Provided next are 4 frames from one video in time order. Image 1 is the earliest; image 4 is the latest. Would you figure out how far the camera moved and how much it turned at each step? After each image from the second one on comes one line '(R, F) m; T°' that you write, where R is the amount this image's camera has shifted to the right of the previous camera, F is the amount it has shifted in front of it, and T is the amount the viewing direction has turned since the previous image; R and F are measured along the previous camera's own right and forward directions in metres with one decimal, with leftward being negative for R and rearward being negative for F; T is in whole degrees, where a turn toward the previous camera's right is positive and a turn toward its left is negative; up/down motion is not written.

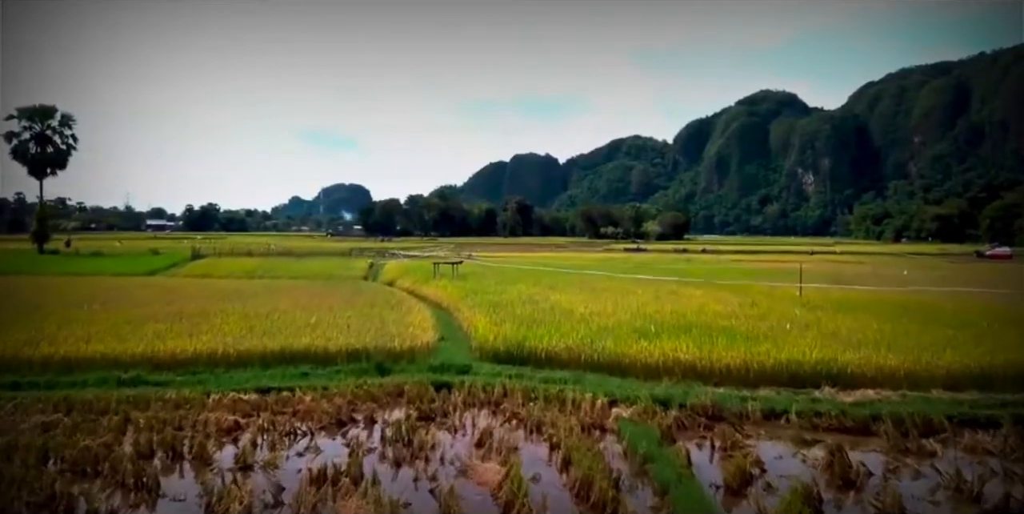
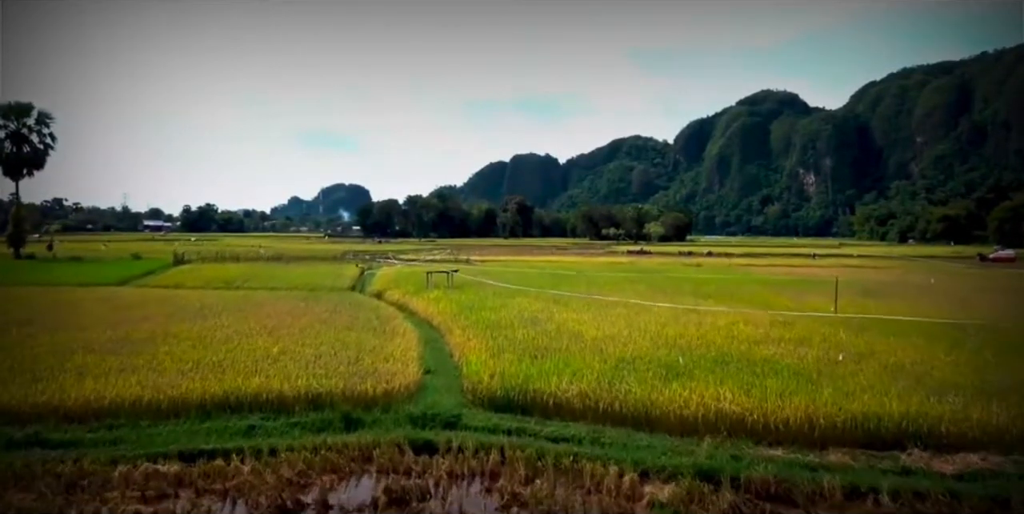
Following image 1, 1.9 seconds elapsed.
(0.0, +1.7) m; 0°
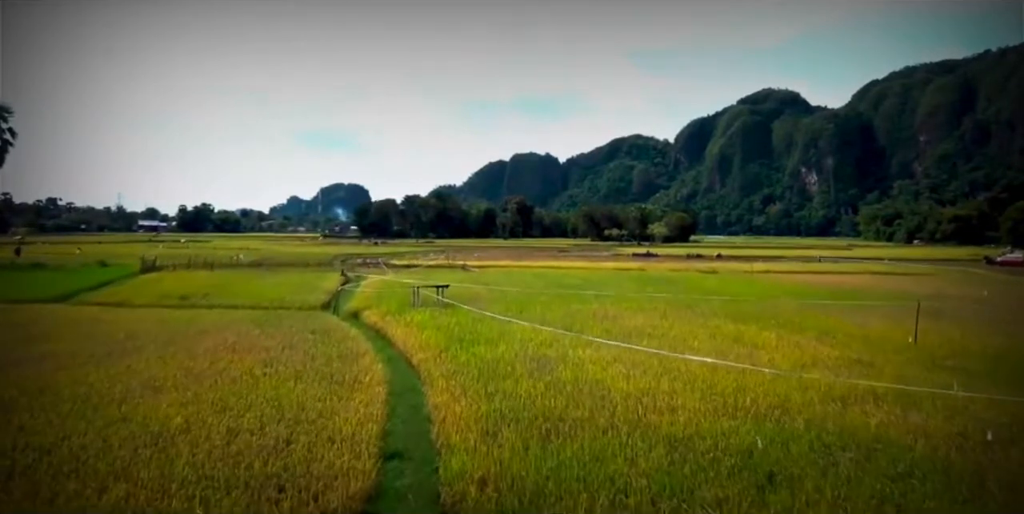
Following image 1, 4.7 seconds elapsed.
(0.0, +2.7) m; 0°
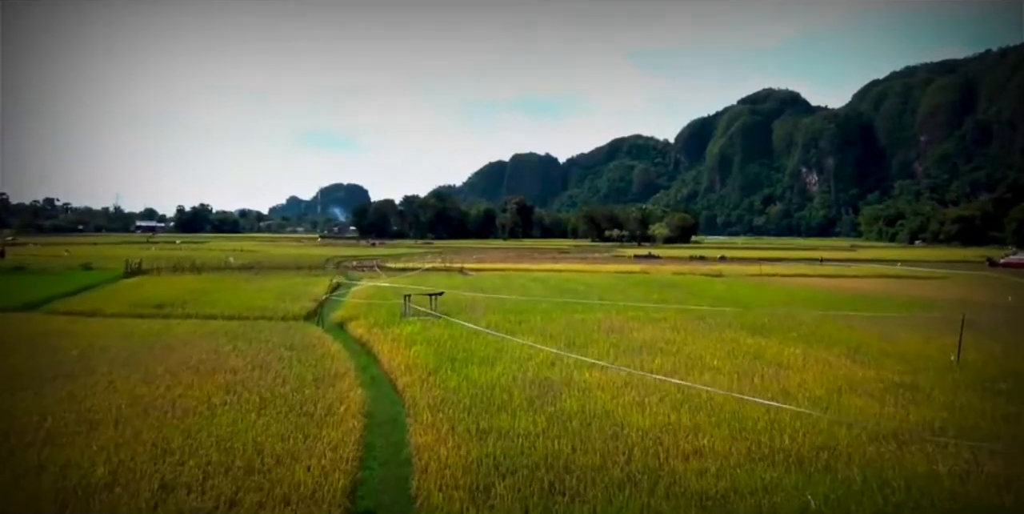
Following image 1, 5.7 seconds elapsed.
(0.0, +1.1) m; 0°
